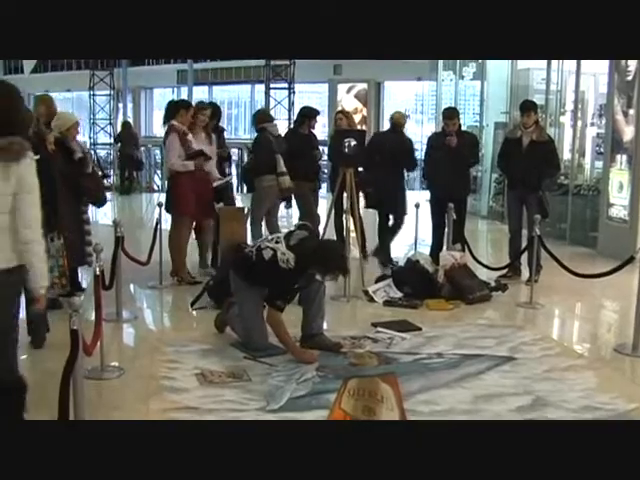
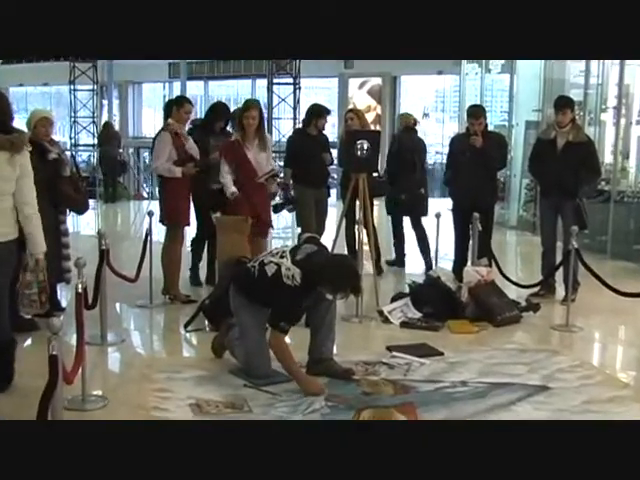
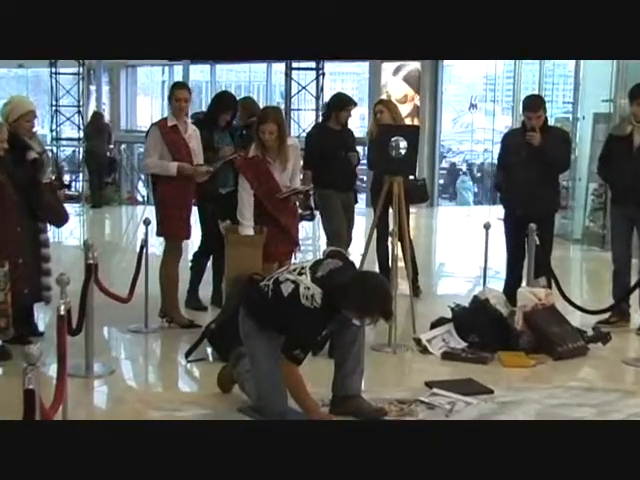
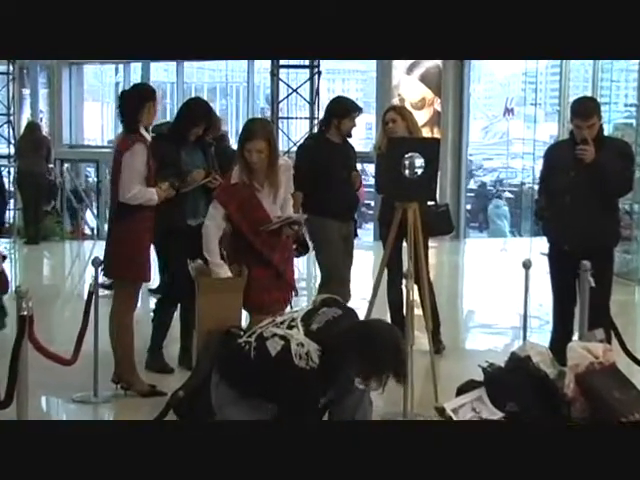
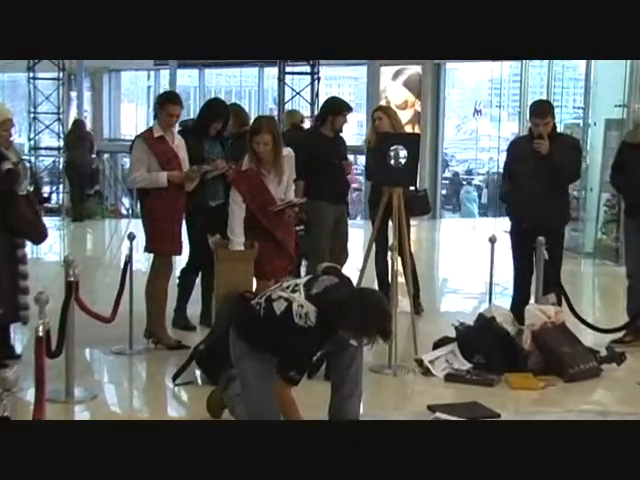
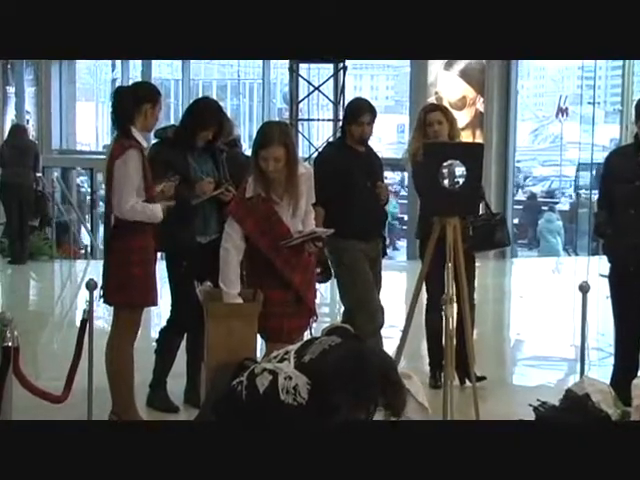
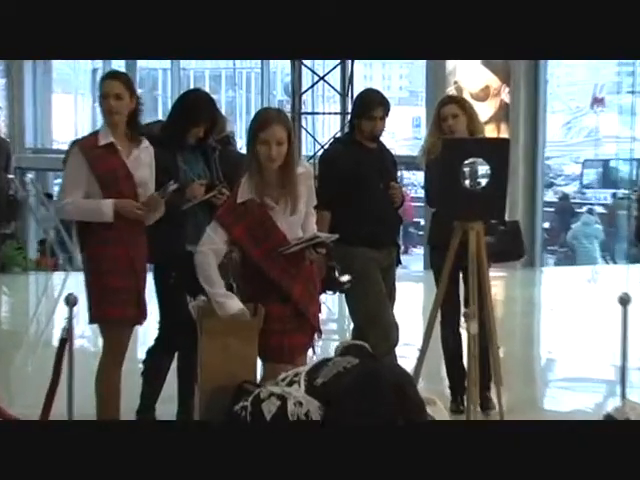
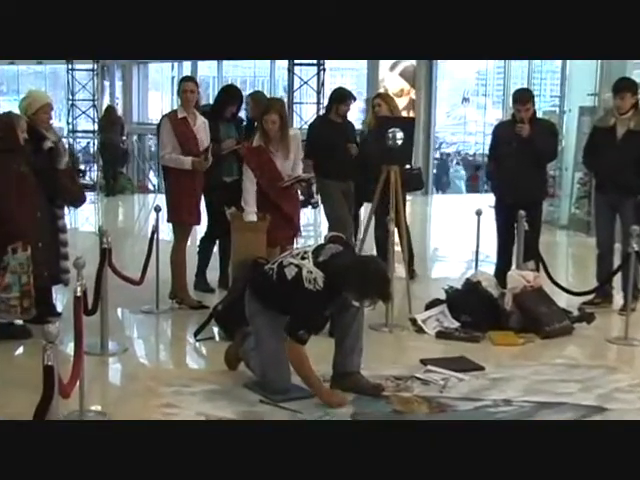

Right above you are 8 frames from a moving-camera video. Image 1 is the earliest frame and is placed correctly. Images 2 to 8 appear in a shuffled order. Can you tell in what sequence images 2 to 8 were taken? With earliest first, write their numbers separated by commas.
2, 8, 3, 5, 4, 6, 7
